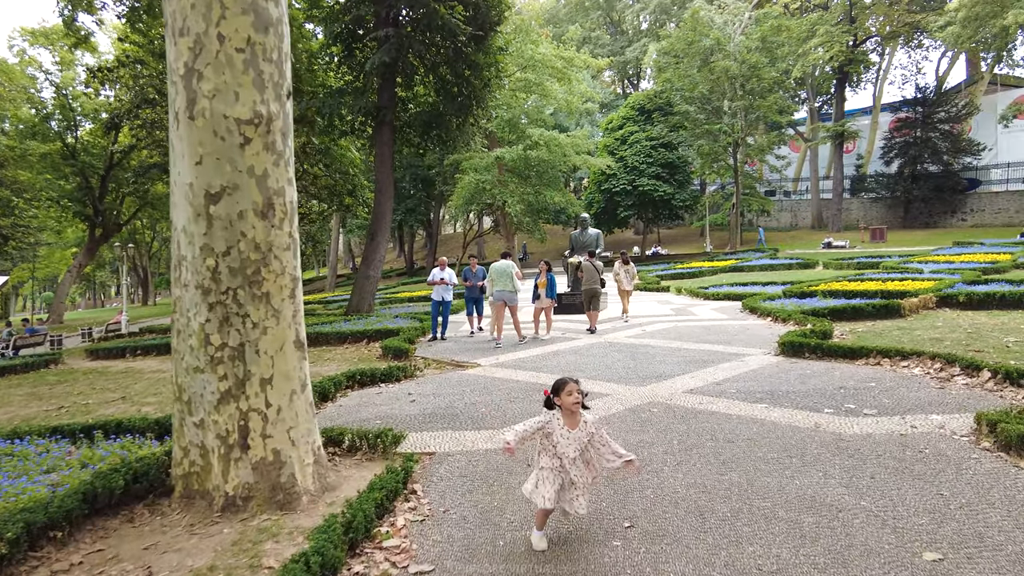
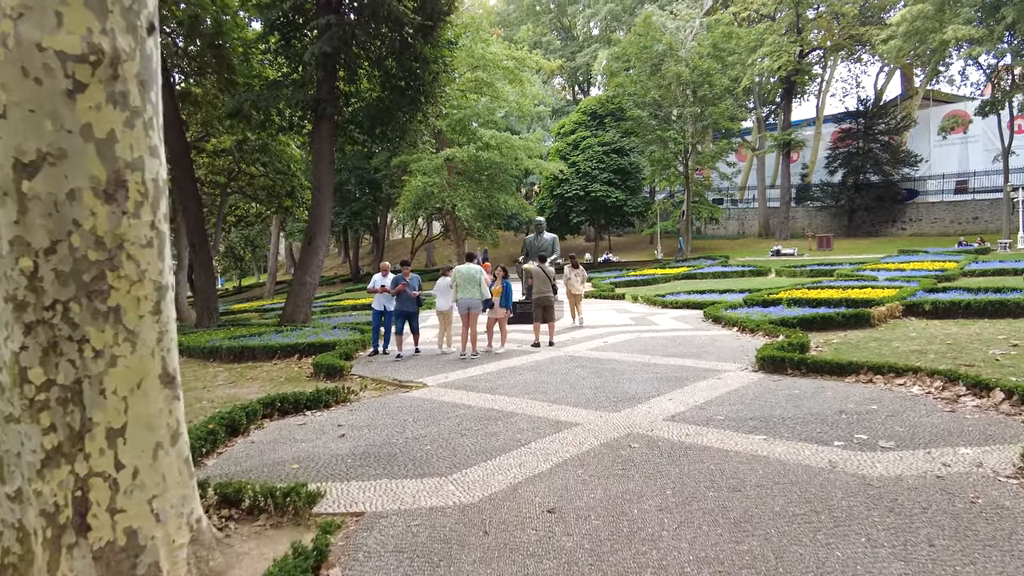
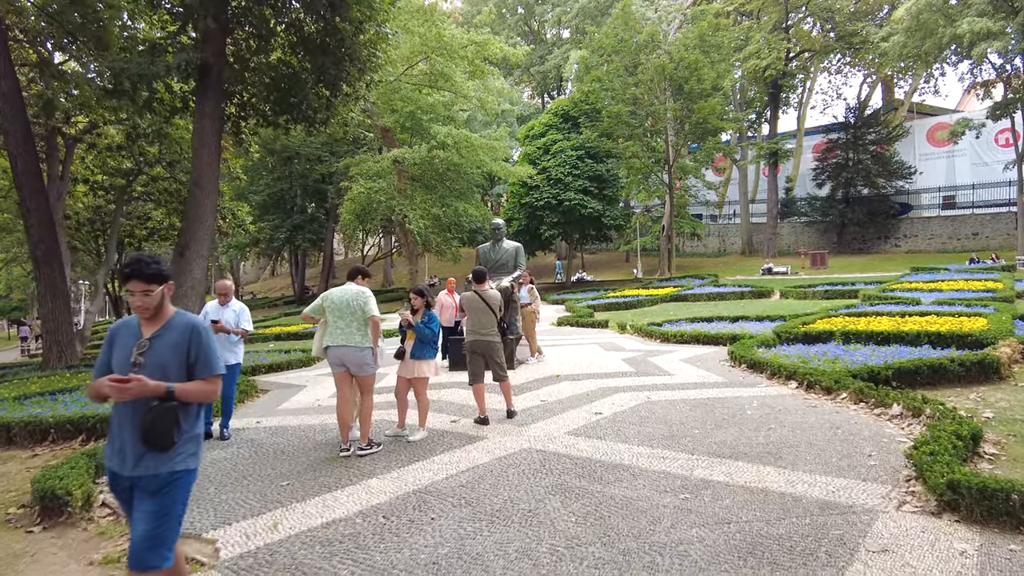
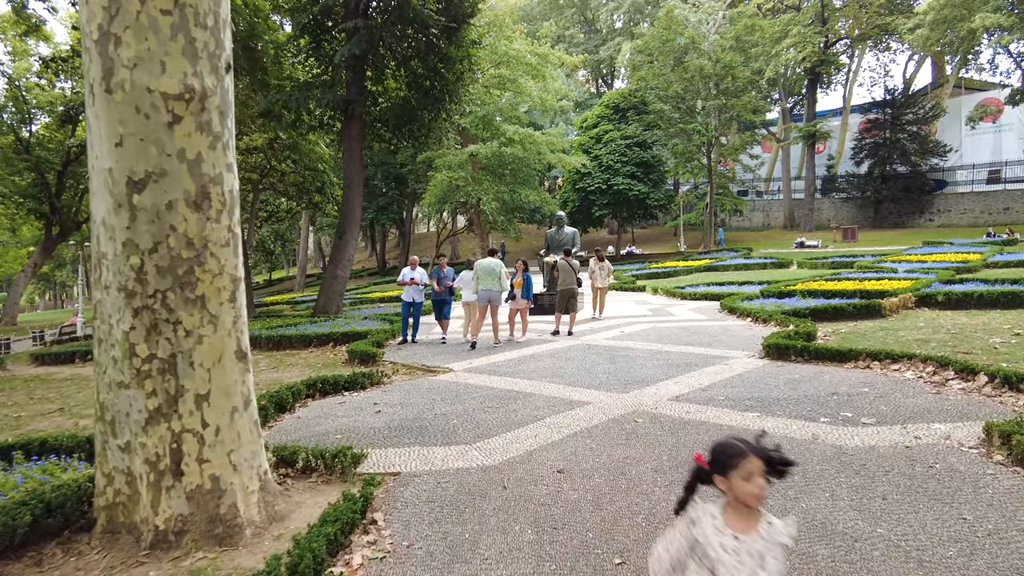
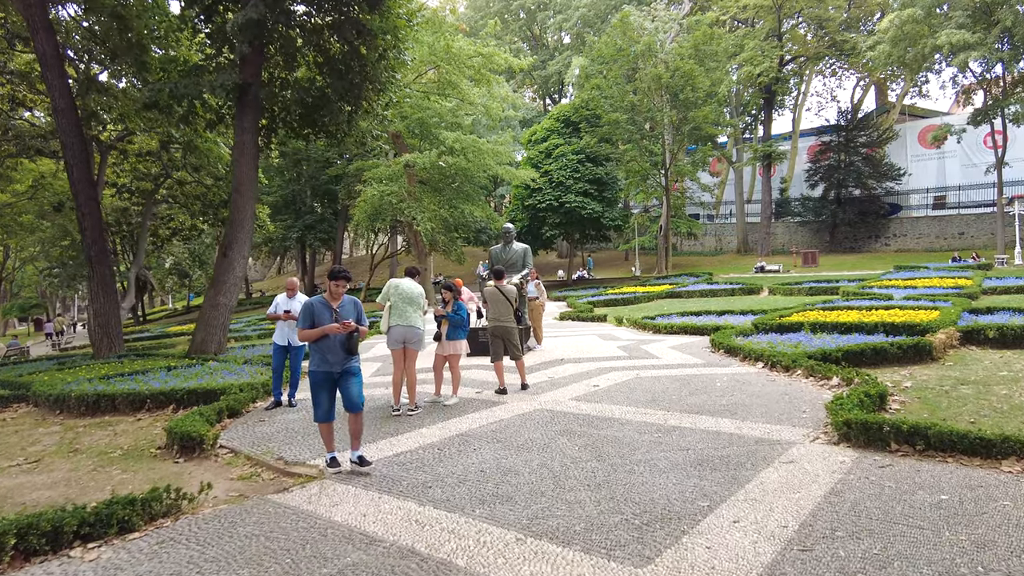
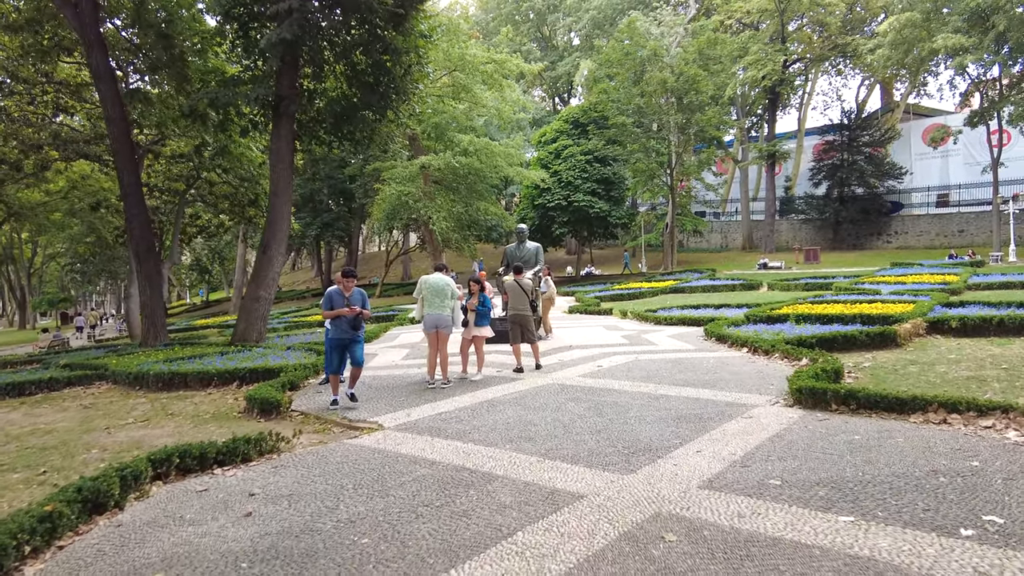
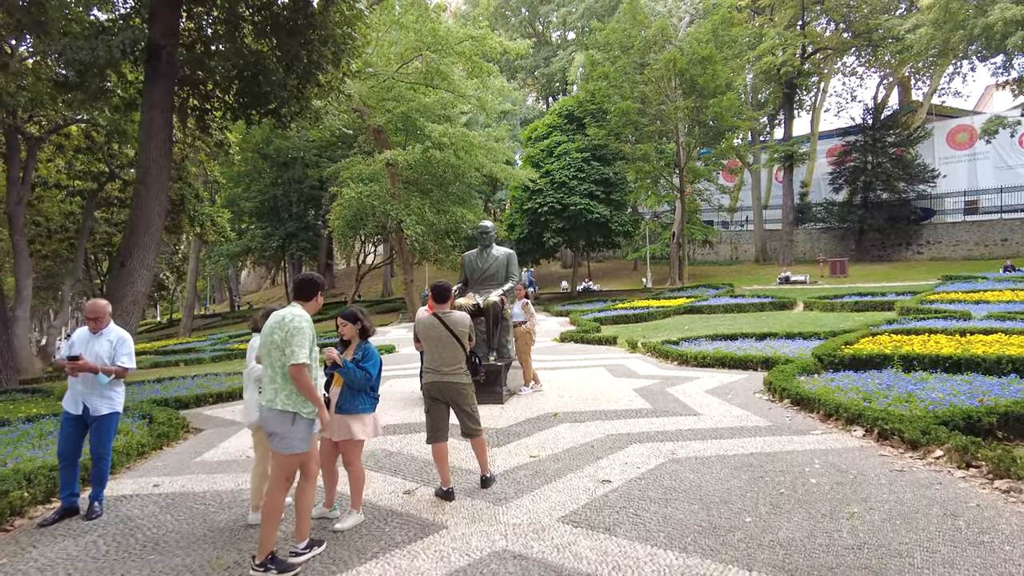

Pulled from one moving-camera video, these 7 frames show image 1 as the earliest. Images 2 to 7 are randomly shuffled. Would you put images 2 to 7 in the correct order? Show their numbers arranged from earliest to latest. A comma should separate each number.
4, 2, 6, 5, 3, 7
